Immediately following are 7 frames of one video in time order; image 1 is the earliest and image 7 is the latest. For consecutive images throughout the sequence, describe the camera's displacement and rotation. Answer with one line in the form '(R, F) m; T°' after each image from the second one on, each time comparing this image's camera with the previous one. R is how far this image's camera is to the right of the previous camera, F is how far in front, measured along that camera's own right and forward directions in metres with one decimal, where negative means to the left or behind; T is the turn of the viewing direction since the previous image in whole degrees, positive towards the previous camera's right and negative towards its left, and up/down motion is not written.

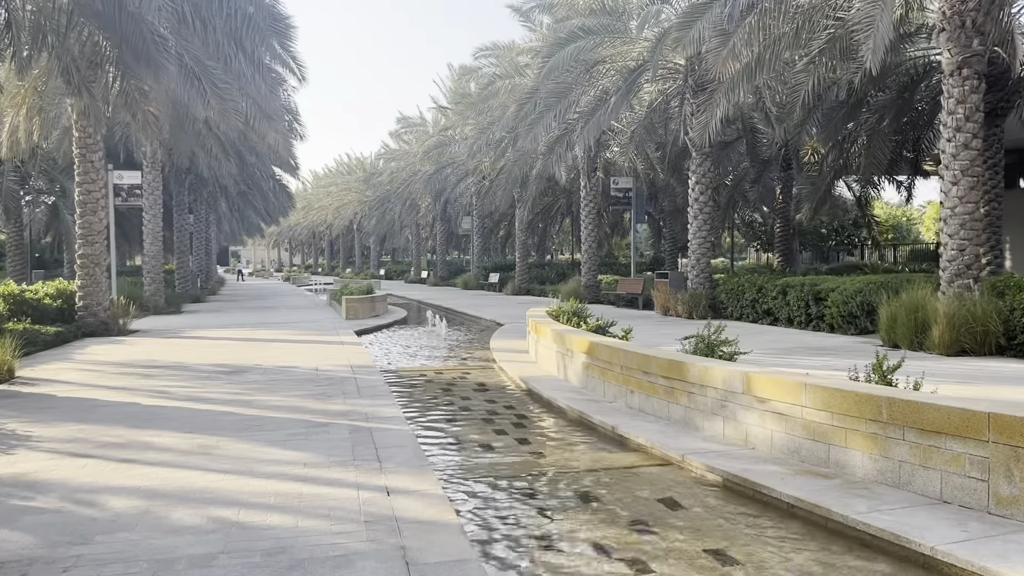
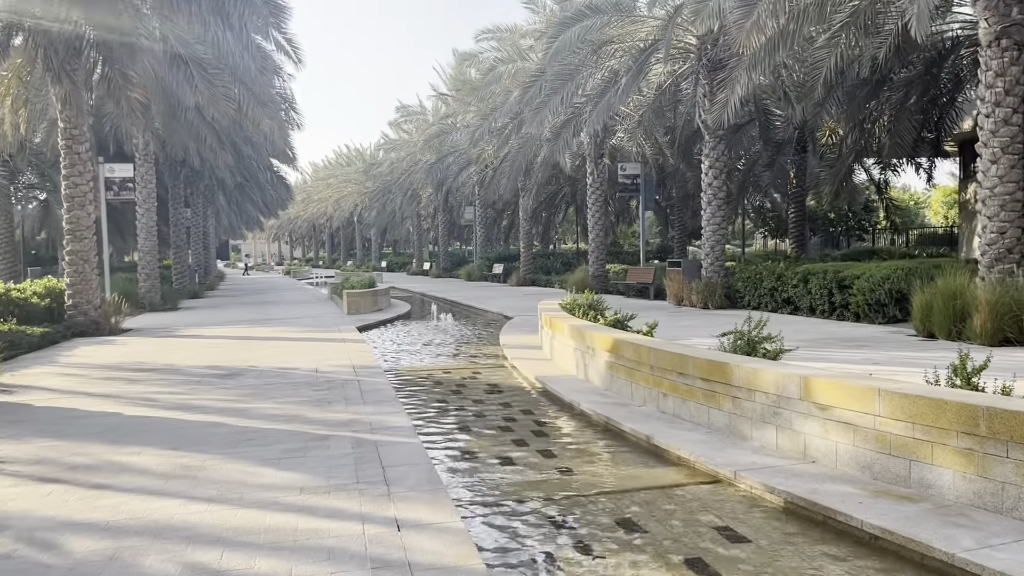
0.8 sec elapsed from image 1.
(-0.1, +0.7) m; 0°
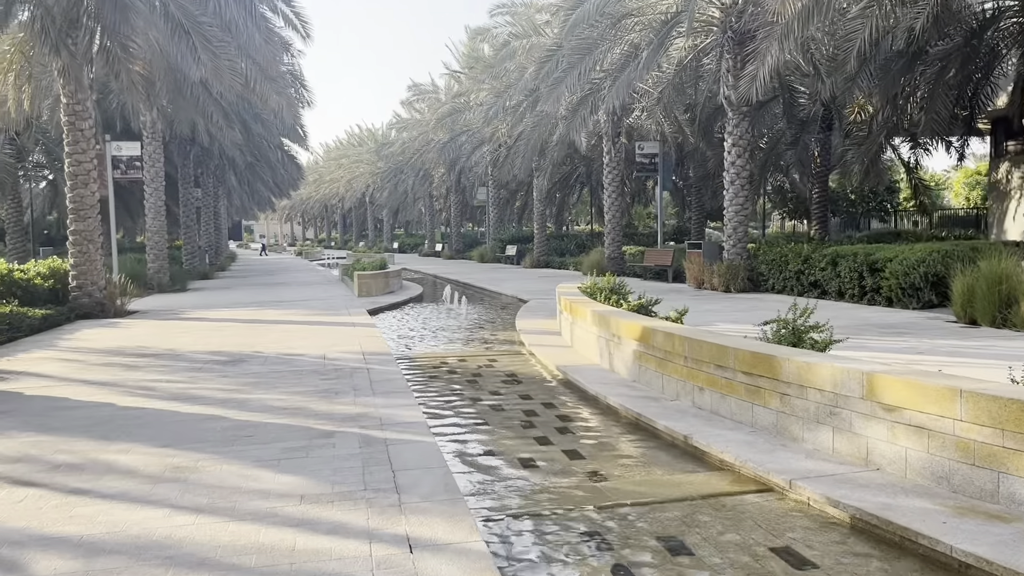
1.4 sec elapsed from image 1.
(-0.1, +0.6) m; -1°
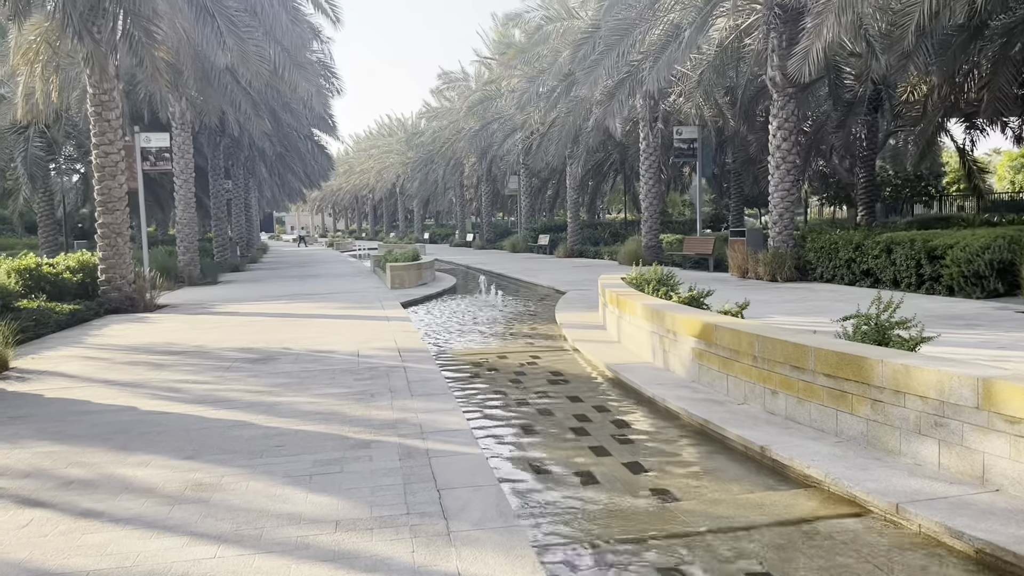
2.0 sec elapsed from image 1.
(-0.1, +0.5) m; -2°
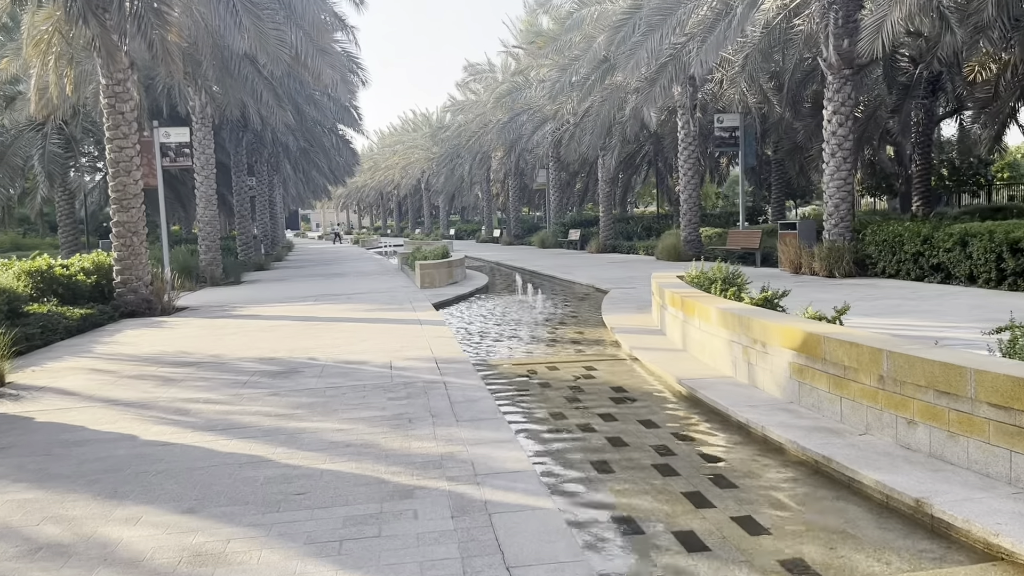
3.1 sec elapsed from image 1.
(-0.2, +1.0) m; -2°
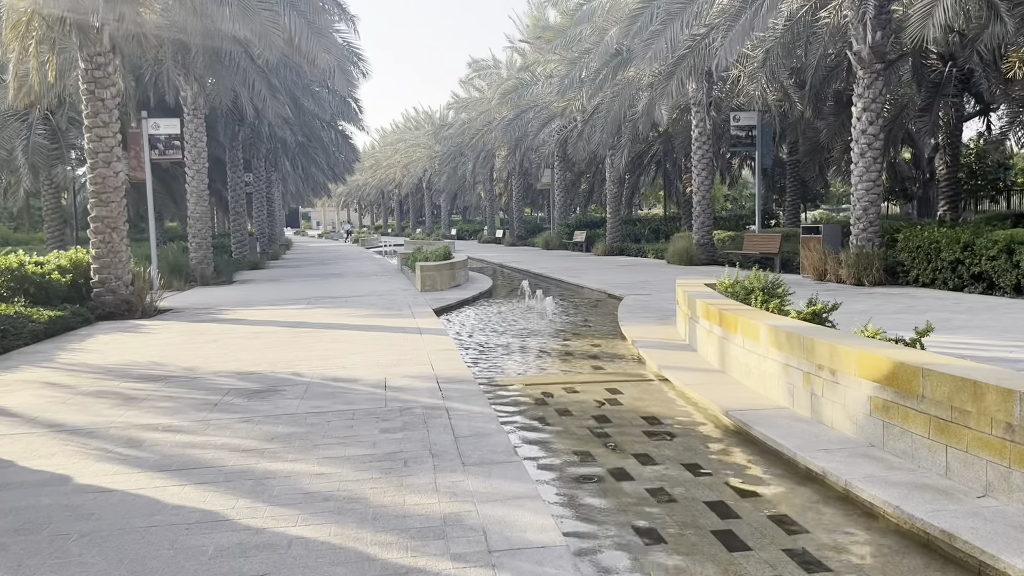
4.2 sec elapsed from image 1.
(-0.1, +1.0) m; 0°
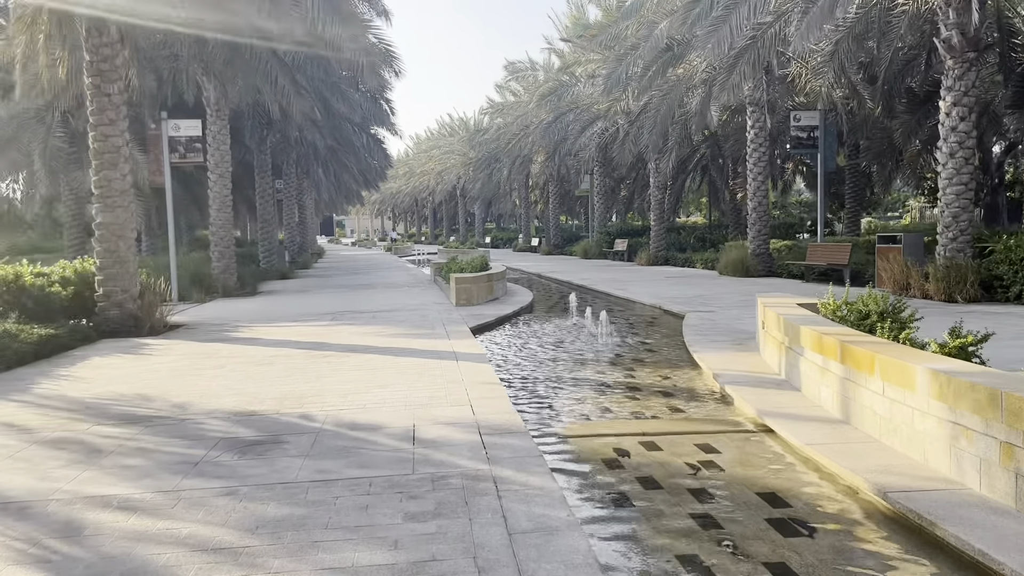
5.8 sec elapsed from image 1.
(-0.2, +1.5) m; -2°
